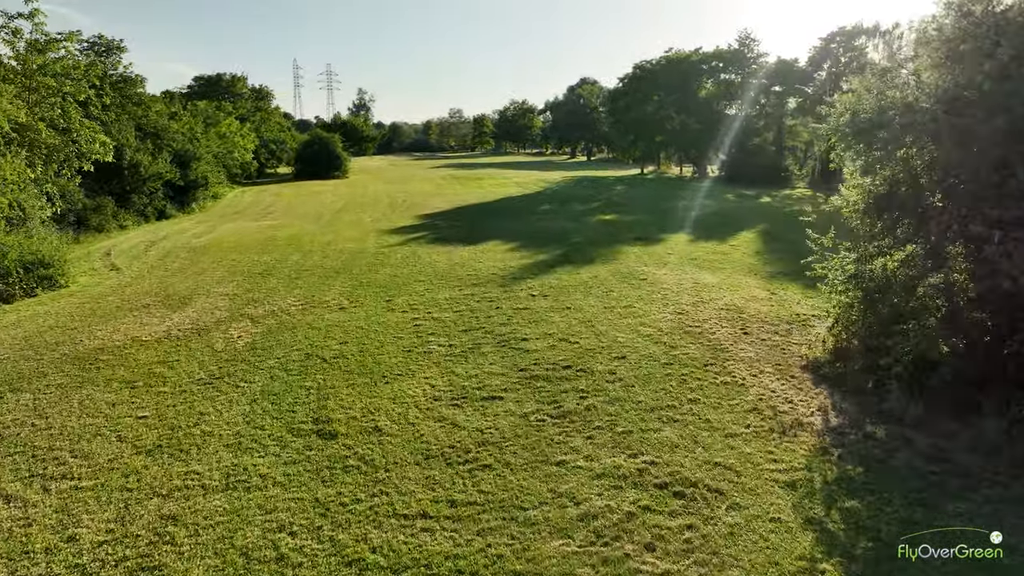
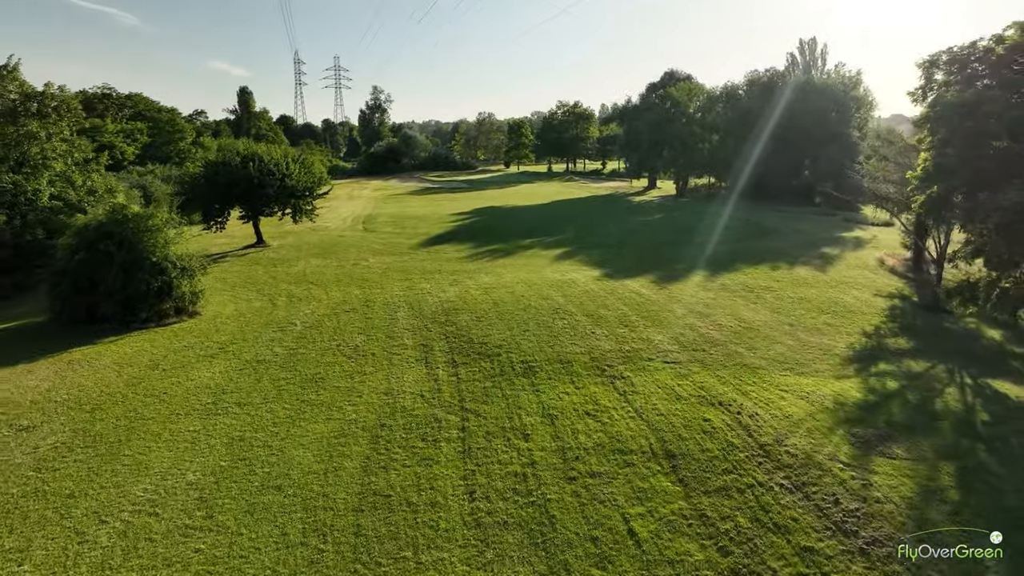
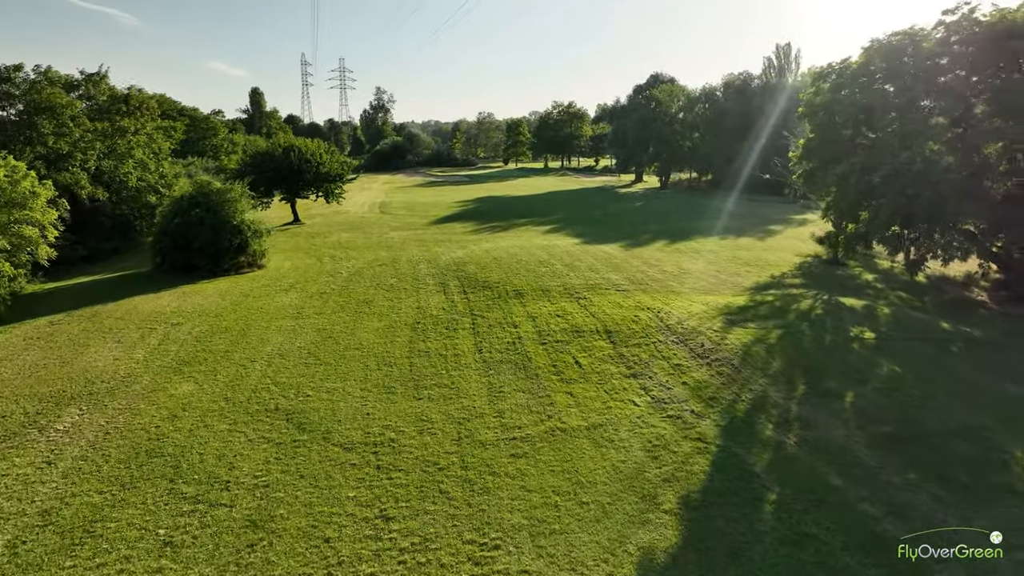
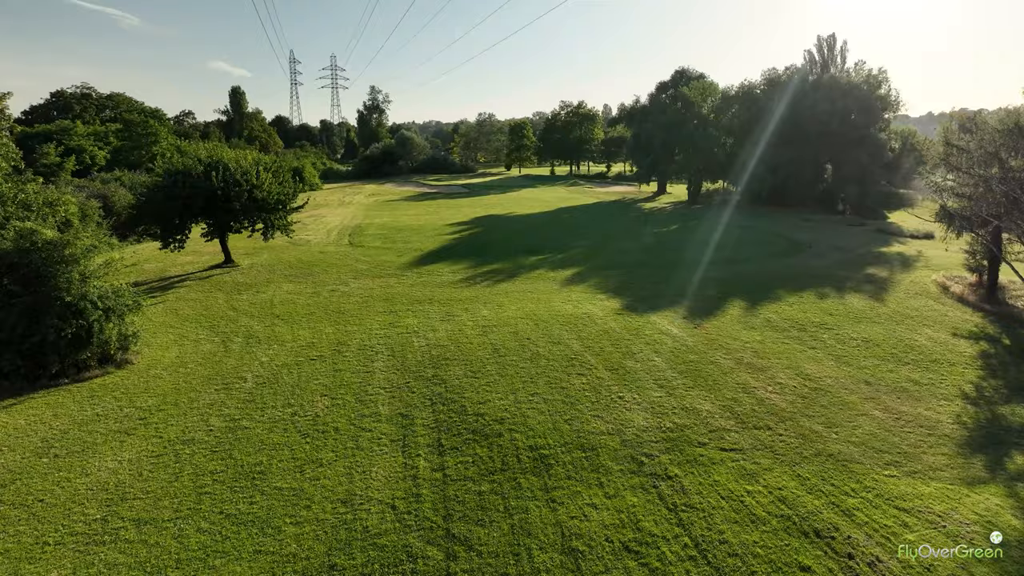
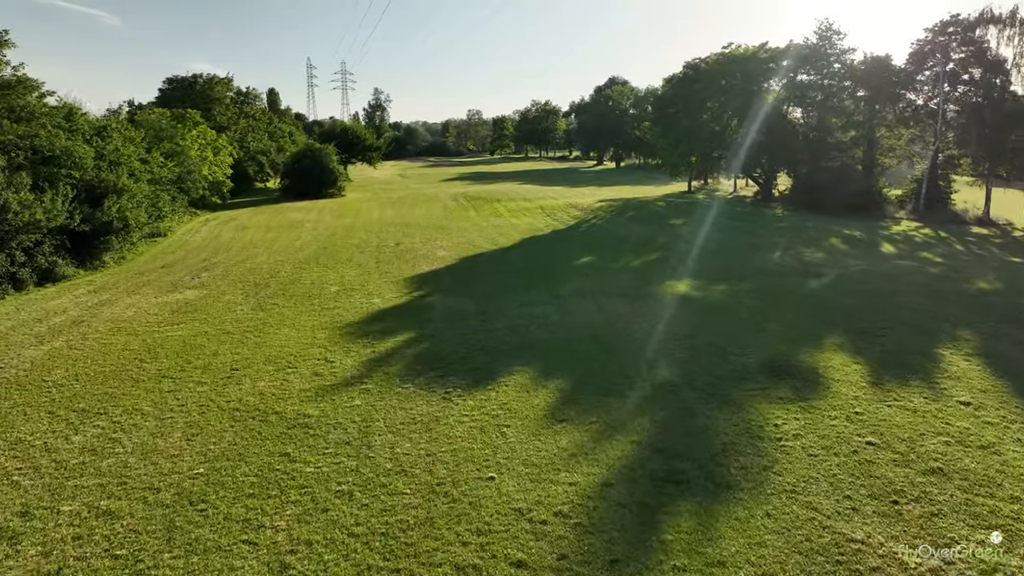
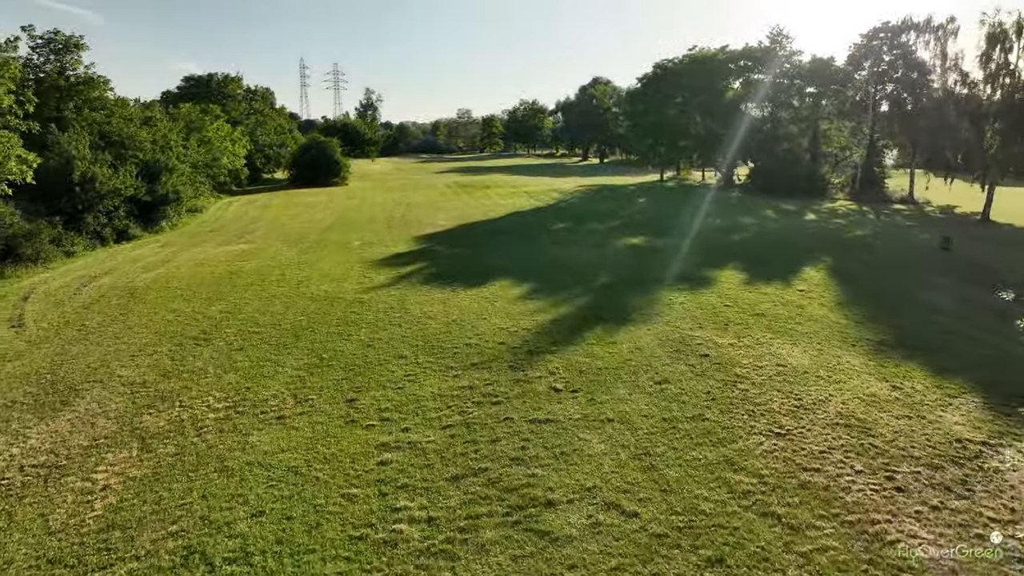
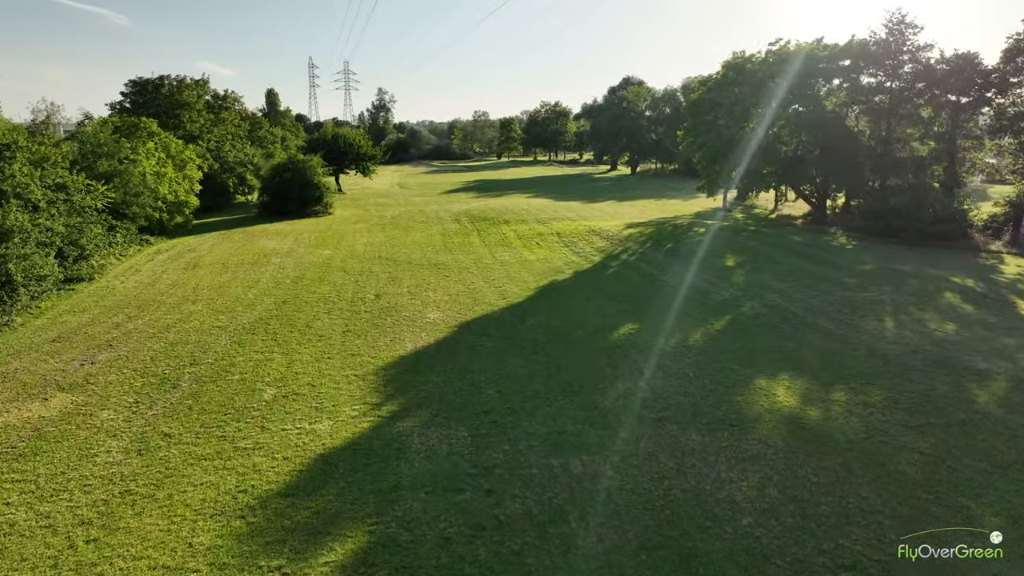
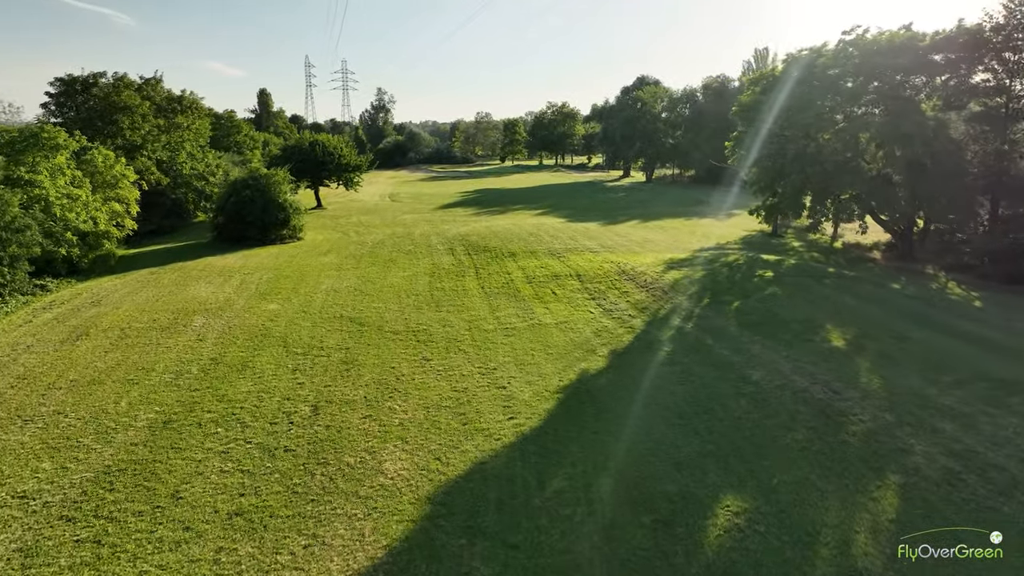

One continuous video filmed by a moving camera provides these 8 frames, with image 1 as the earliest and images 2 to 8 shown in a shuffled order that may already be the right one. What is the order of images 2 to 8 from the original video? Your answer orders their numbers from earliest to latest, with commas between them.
6, 5, 7, 8, 3, 2, 4
